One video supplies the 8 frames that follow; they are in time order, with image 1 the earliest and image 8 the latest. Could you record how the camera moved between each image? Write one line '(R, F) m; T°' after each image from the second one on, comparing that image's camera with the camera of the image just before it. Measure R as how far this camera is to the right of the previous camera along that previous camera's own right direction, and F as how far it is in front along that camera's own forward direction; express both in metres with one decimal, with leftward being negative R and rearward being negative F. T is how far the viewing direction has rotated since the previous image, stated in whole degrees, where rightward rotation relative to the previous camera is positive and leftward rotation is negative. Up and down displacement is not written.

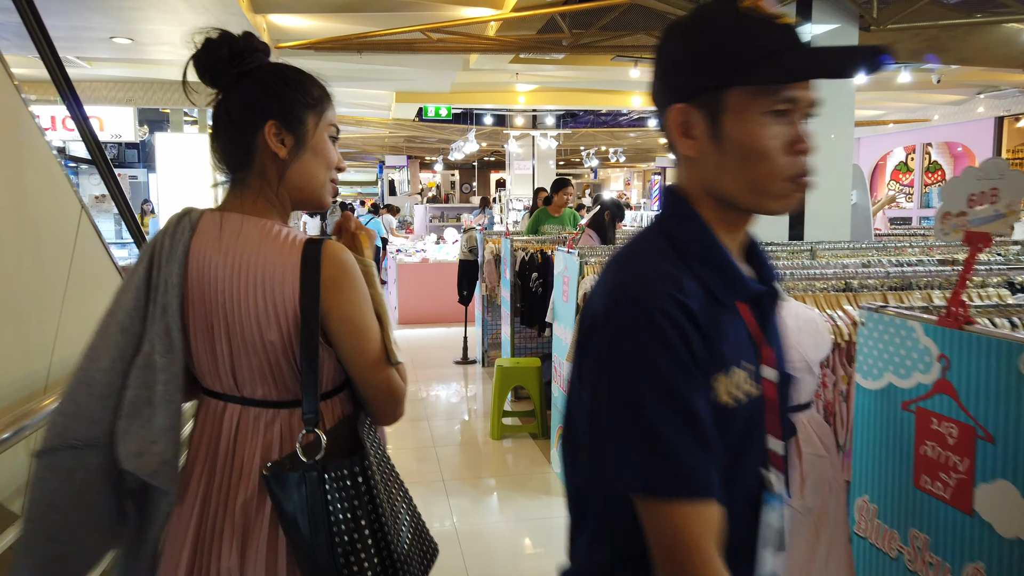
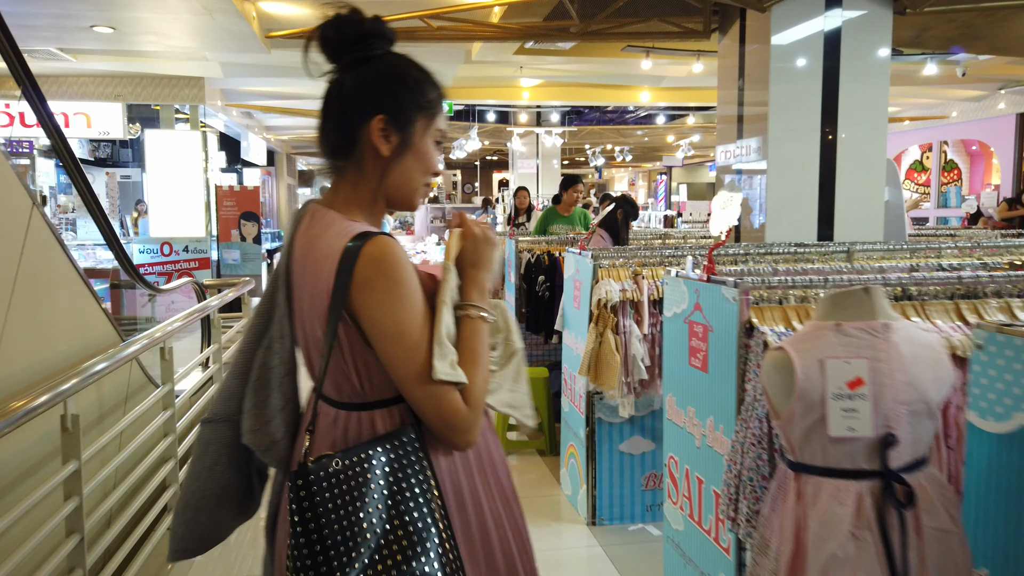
(0.0, +0.3) m; 0°
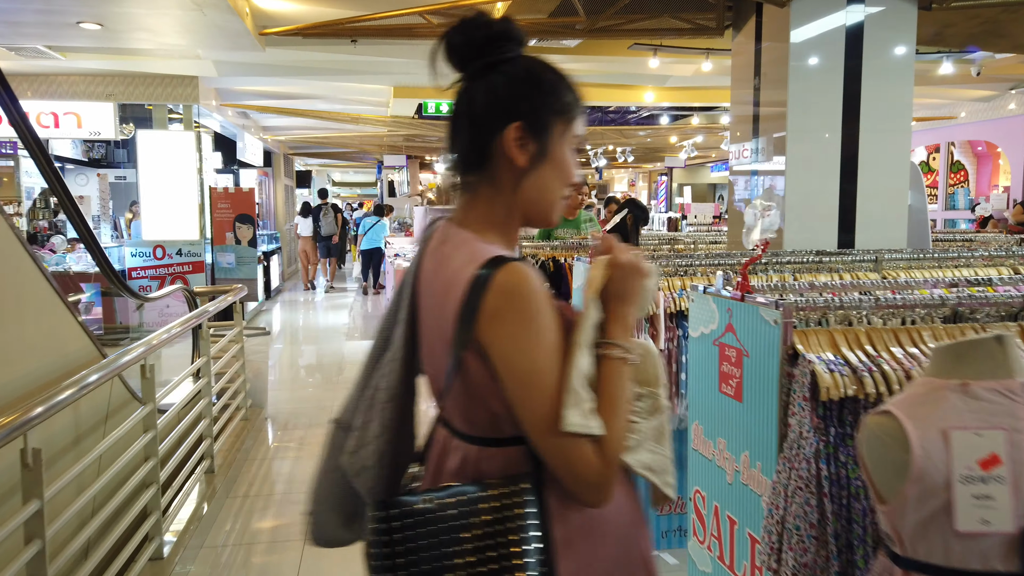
(0.0, +0.2) m; 0°
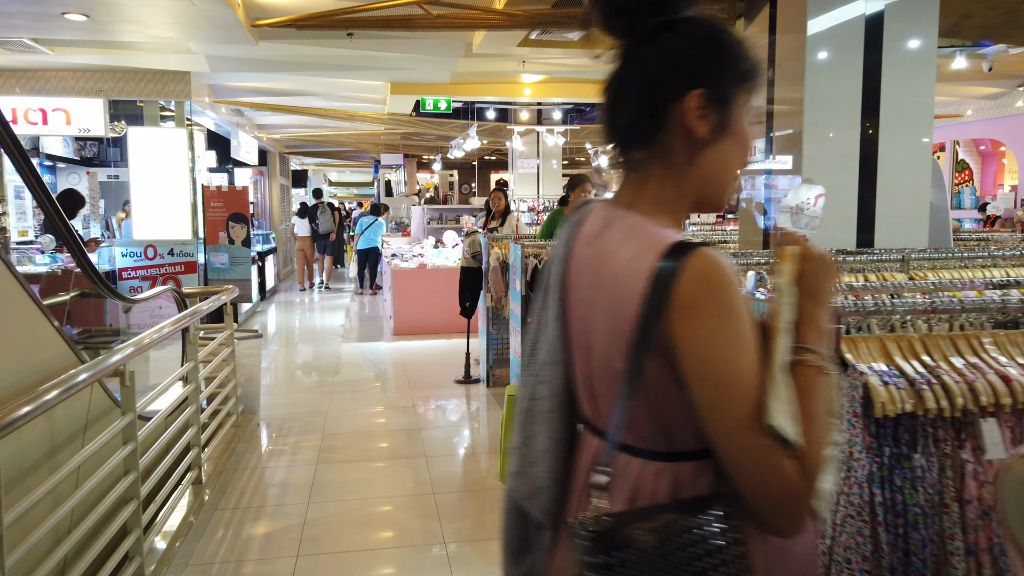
(0.0, +0.2) m; 0°
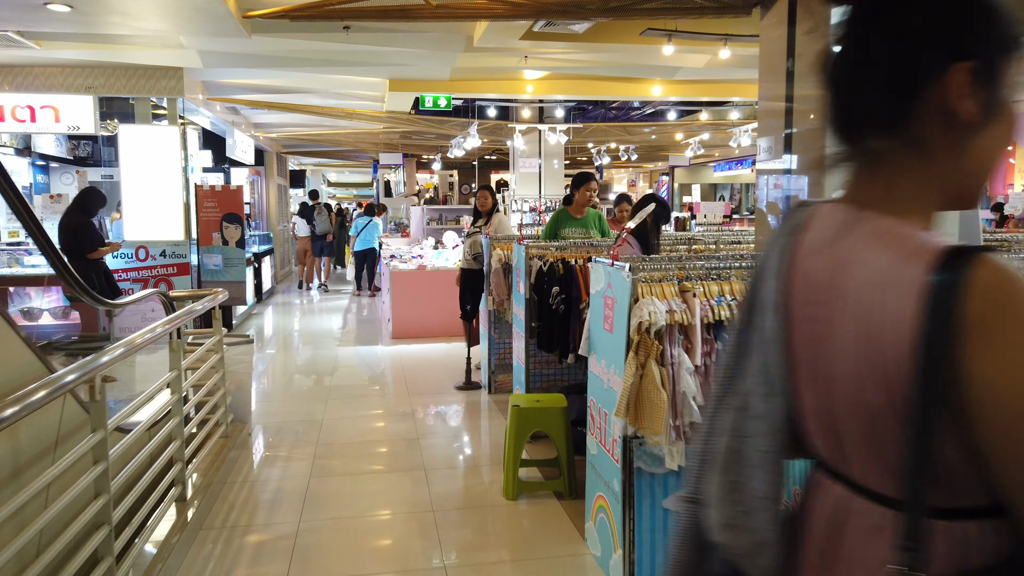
(0.0, +0.2) m; 0°
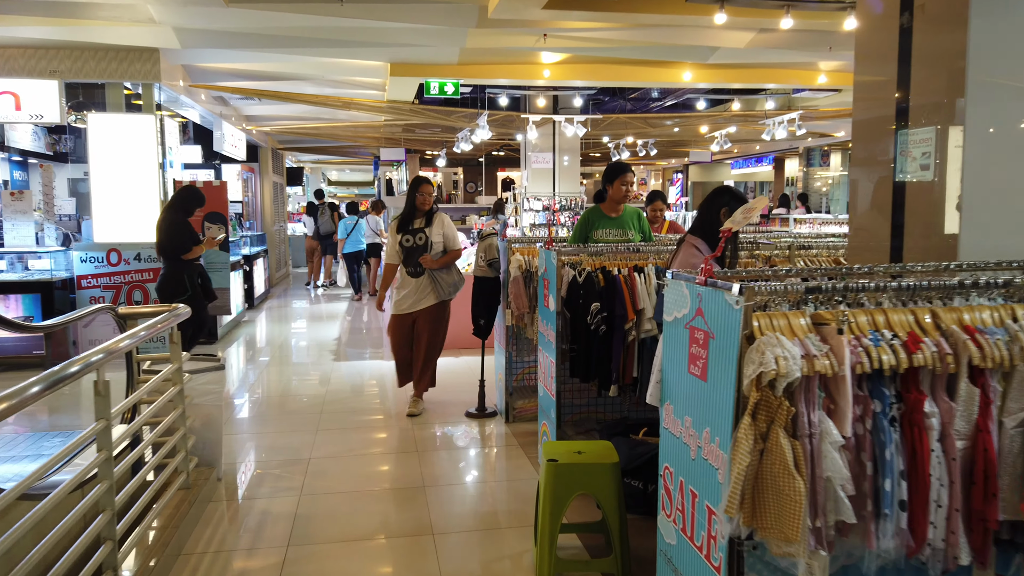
(-0.1, +0.8) m; 0°
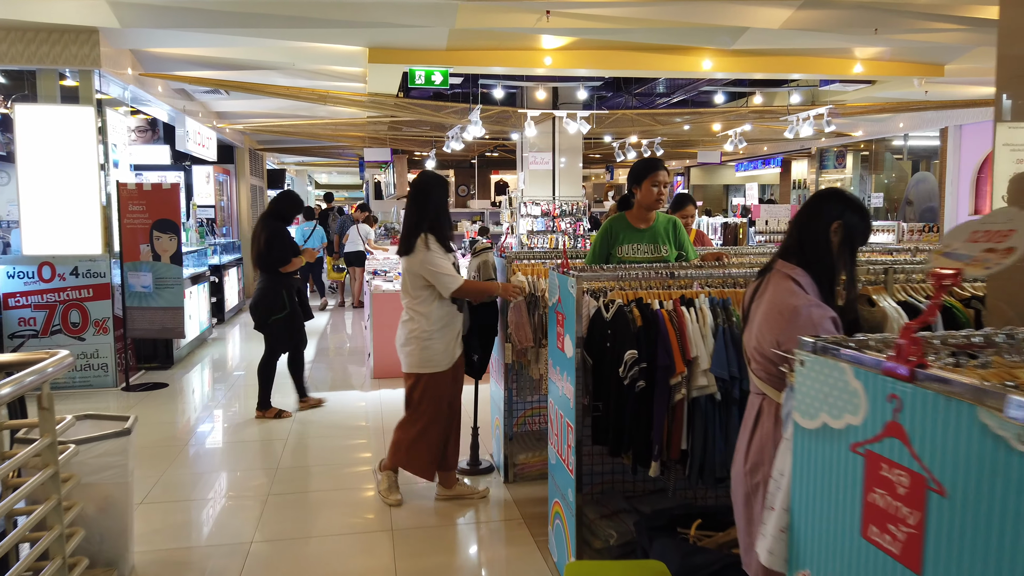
(0.0, +0.9) m; +1°
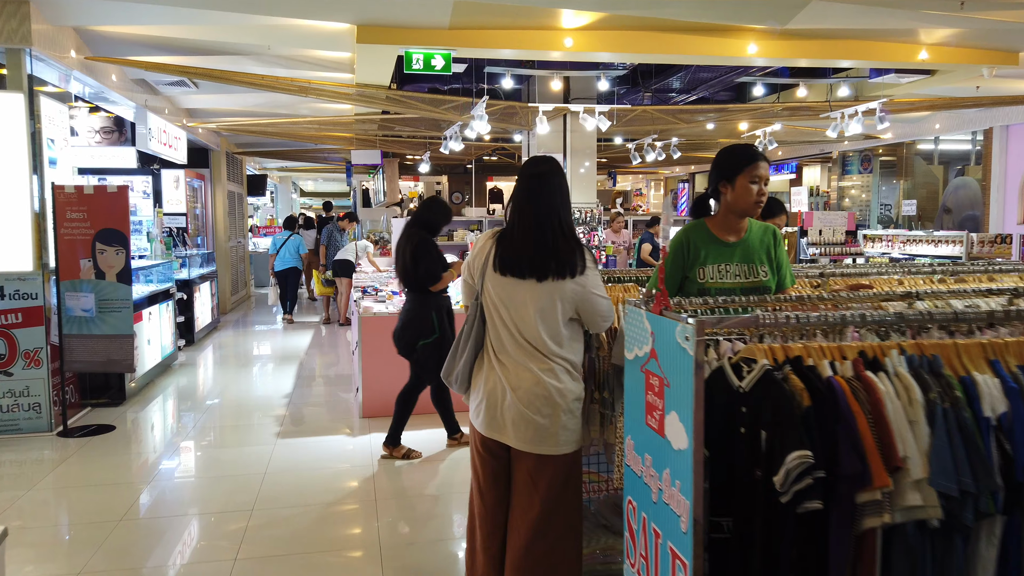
(-0.2, +0.9) m; +1°
